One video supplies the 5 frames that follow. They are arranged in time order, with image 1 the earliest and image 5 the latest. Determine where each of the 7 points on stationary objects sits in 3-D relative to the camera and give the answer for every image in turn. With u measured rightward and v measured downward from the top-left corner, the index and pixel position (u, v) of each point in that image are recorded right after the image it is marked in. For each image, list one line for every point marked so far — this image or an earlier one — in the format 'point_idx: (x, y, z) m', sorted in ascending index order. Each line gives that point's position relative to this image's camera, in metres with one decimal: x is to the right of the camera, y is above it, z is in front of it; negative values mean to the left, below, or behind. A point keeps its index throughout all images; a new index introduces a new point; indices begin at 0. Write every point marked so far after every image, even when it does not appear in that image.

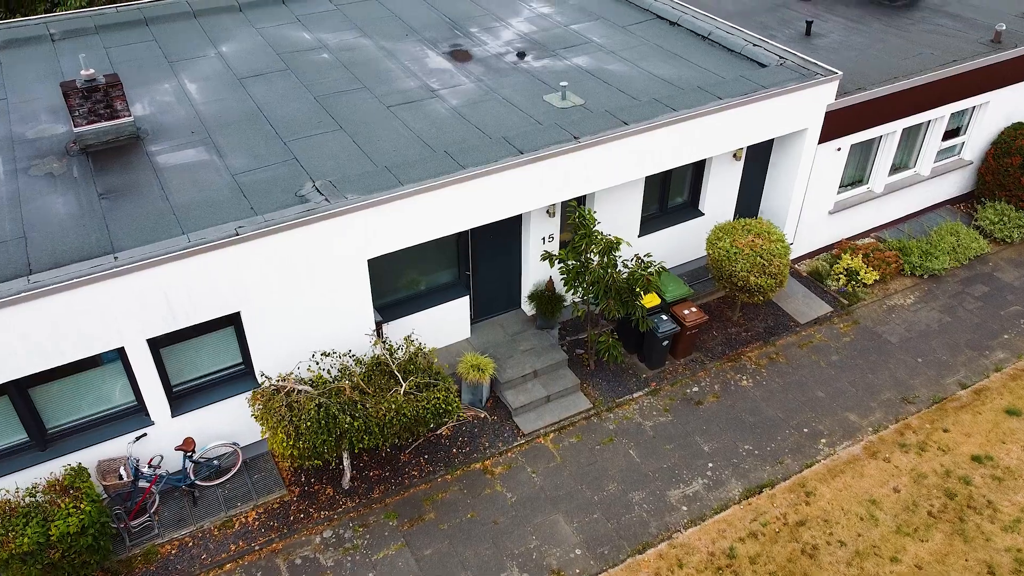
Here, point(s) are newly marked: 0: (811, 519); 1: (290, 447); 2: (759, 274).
0: (+3.8, -2.9, +9.5) m
1: (-2.4, -1.7, +8.3) m
2: (+3.8, +0.2, +11.6) m
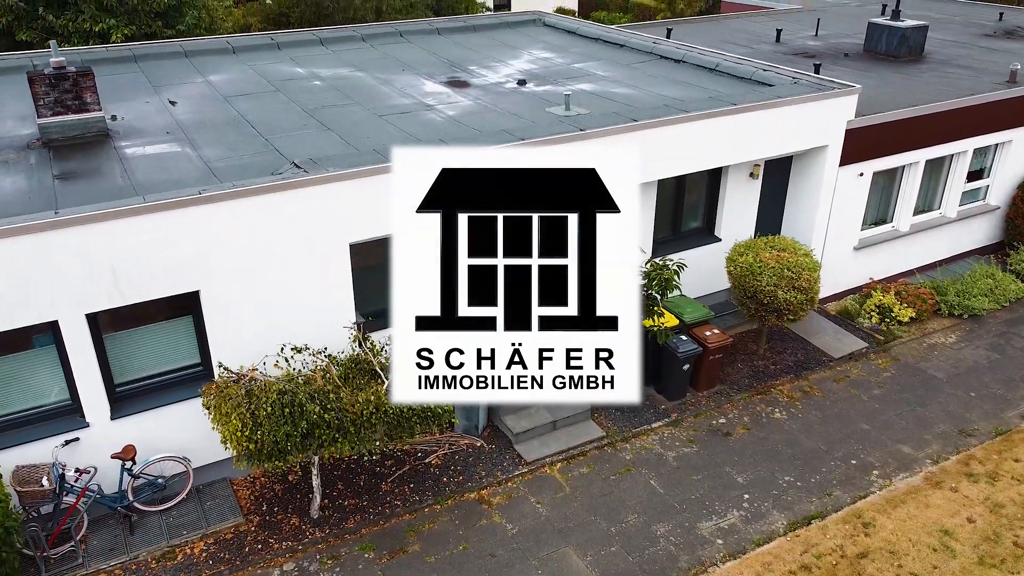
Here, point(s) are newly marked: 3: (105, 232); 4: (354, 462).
0: (+3.8, -2.7, +7.9) m
1: (-2.4, -1.4, +6.9) m
2: (+3.8, 0.0, +10.4) m
3: (-3.7, +0.5, +6.9) m
4: (-1.9, -2.1, +9.1) m
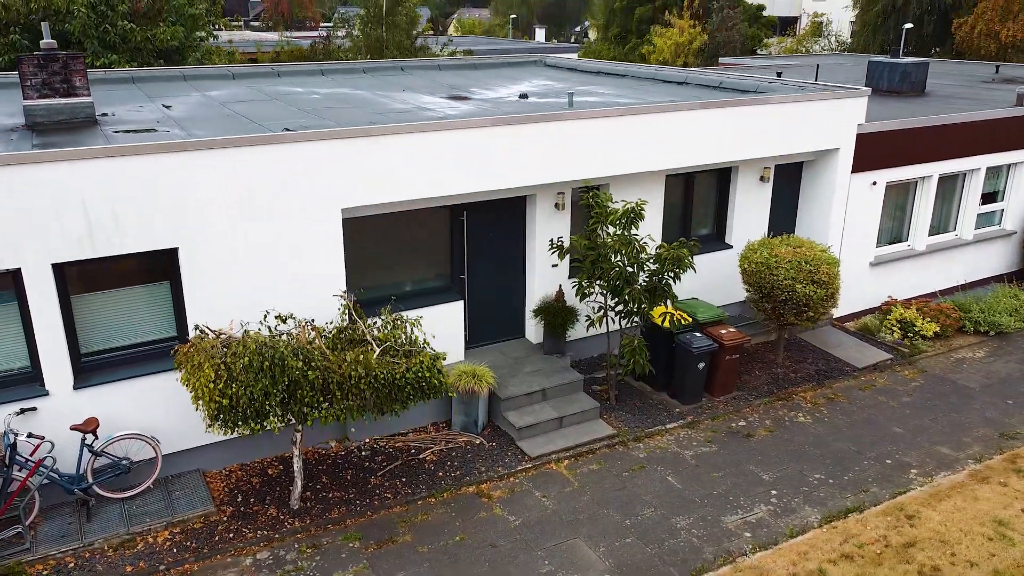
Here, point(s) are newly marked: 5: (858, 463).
0: (+3.8, -2.3, +7.0) m
1: (-2.4, -0.9, +6.2) m
2: (+3.8, +0.1, +9.9) m
3: (-3.7, +1.0, +6.5) m
4: (-1.9, -1.8, +8.3) m
5: (+4.0, -2.0, +8.7) m
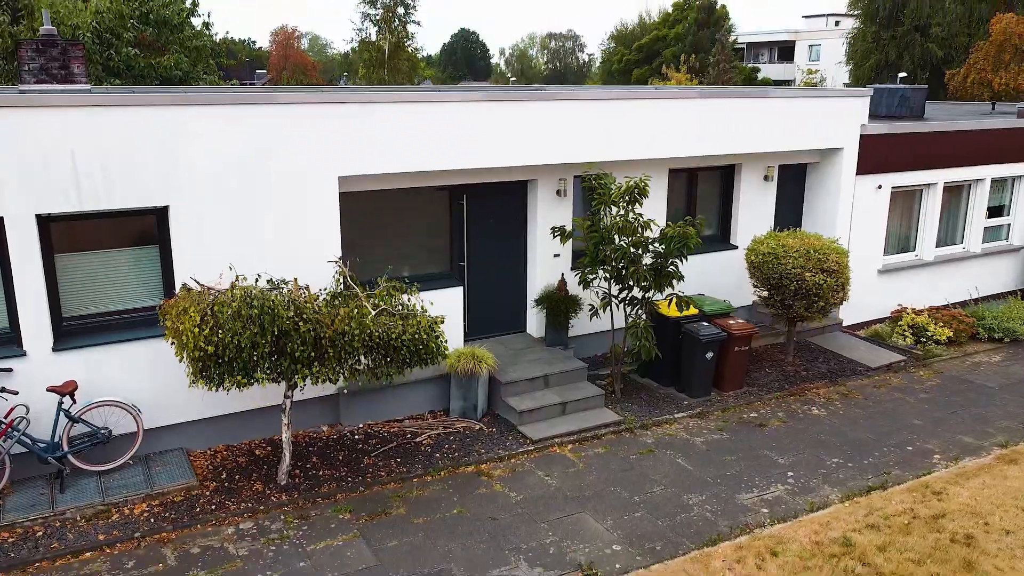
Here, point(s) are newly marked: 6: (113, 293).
0: (+3.8, -1.9, +6.6) m
1: (-2.4, -0.4, +5.9) m
2: (+3.8, +0.2, +9.6) m
3: (-3.7, +1.4, +6.3) m
4: (-1.8, -1.6, +7.9) m
5: (+4.0, -1.8, +8.3) m
6: (-3.7, 0.0, +7.1) m
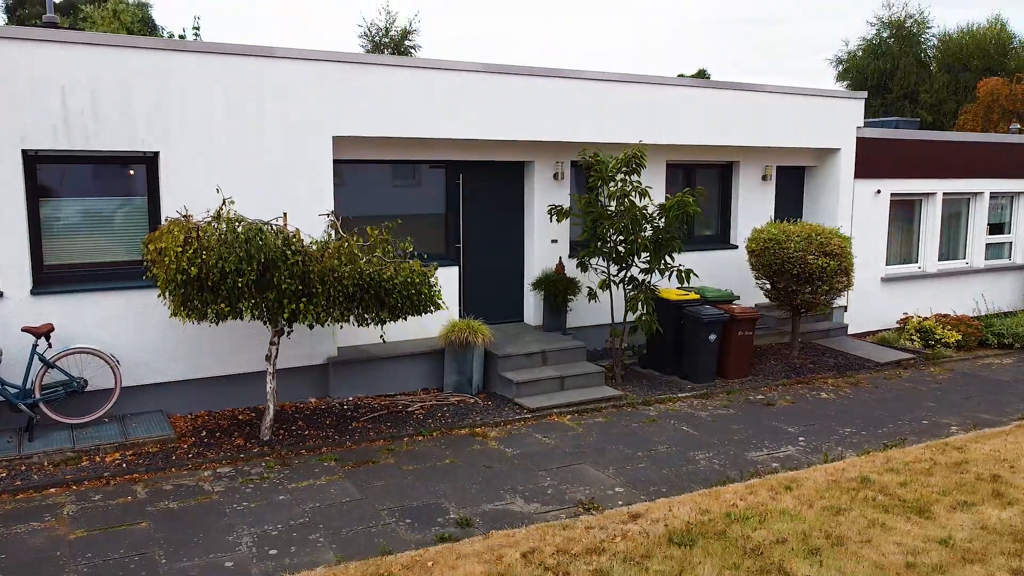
0: (+3.8, -1.4, +6.2) m
1: (-2.4, +0.2, +5.7) m
2: (+3.8, +0.4, +9.4) m
3: (-3.7, +1.9, +6.3) m
4: (-1.9, -1.2, +7.6) m
5: (+3.9, -1.4, +7.9) m
6: (-3.7, +0.4, +6.9) m
